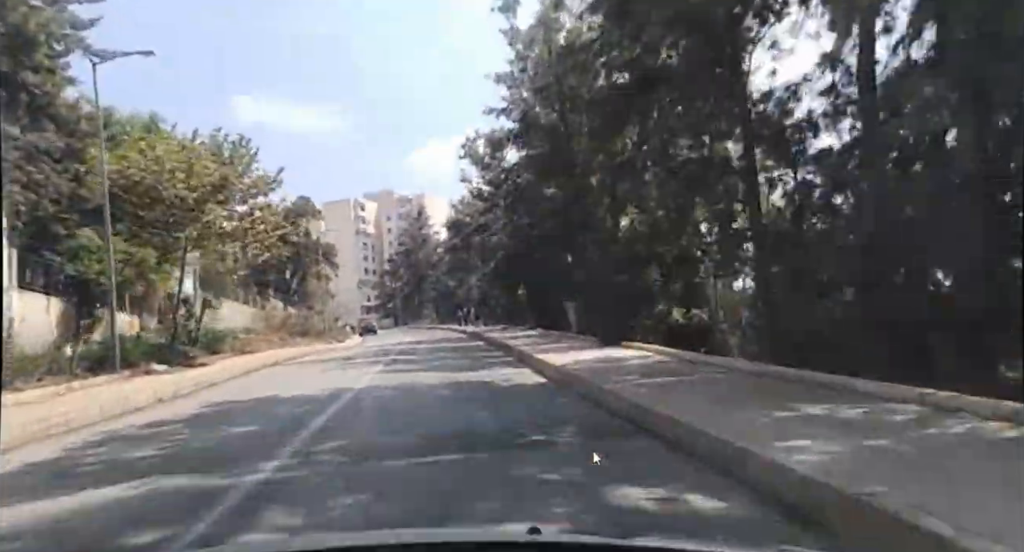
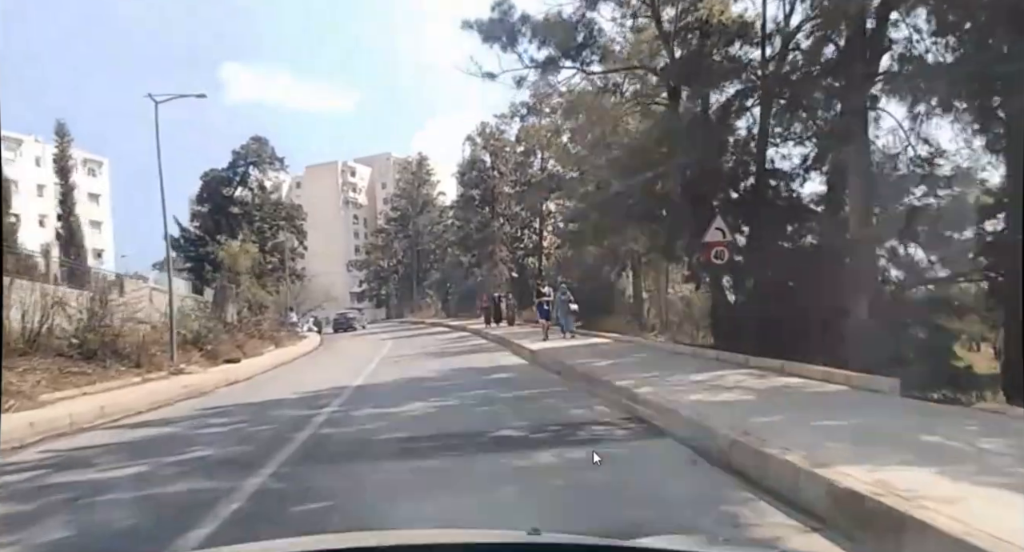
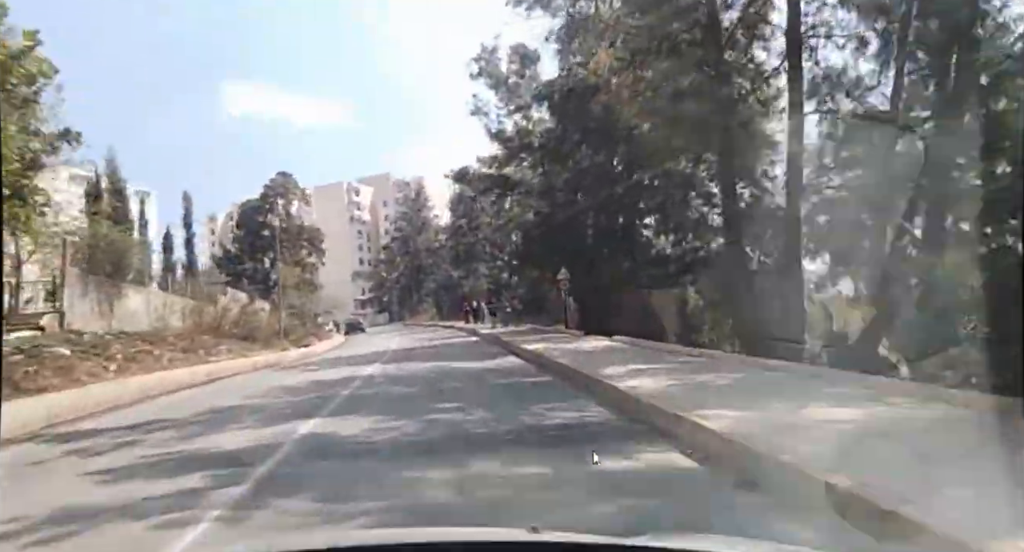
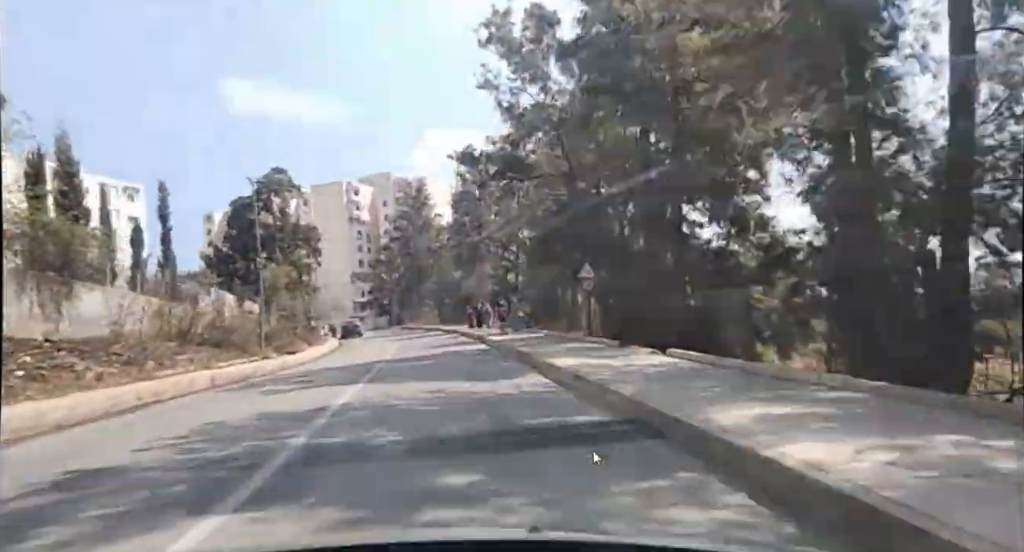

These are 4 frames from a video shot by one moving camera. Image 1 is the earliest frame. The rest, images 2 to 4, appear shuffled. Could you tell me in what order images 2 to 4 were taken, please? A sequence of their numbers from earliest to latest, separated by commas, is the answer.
3, 4, 2
